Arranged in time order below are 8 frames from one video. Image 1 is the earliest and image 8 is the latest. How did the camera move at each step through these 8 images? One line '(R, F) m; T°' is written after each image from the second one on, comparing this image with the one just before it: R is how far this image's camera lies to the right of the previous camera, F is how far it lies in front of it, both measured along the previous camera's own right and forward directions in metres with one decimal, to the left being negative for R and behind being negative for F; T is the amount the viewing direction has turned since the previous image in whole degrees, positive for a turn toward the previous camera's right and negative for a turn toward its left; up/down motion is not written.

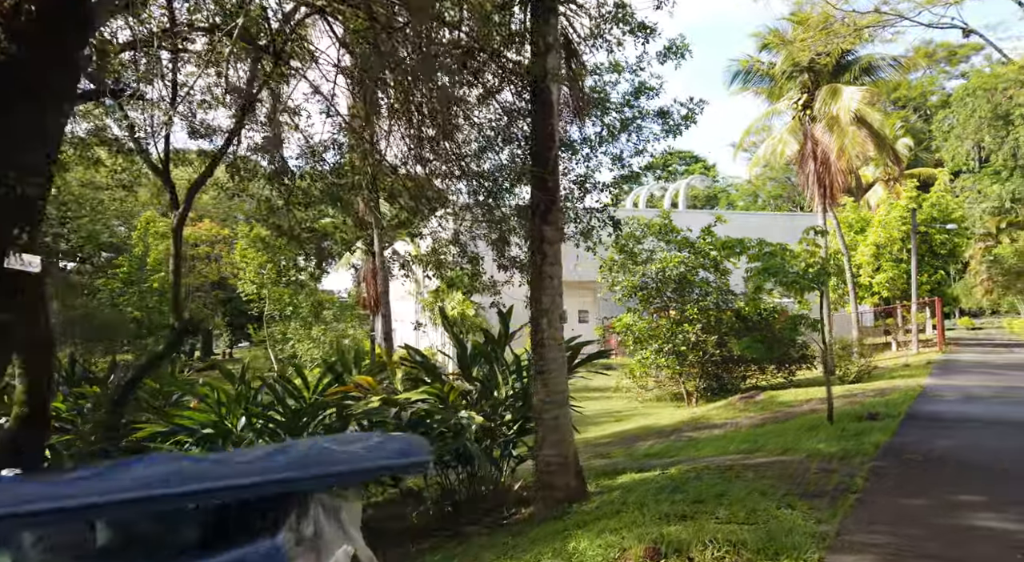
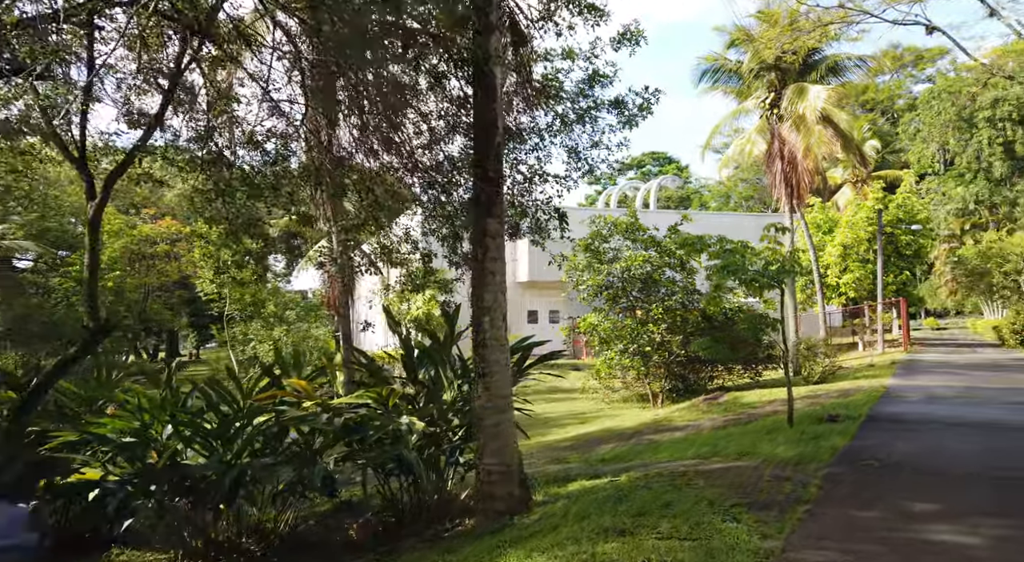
(+0.2, +0.3) m; +2°
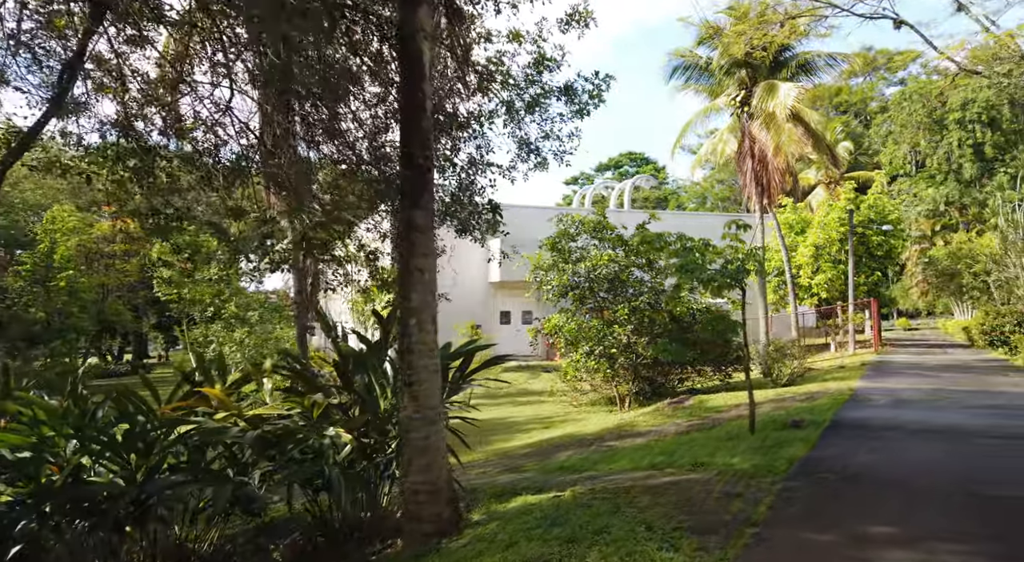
(+0.3, +0.5) m; +2°
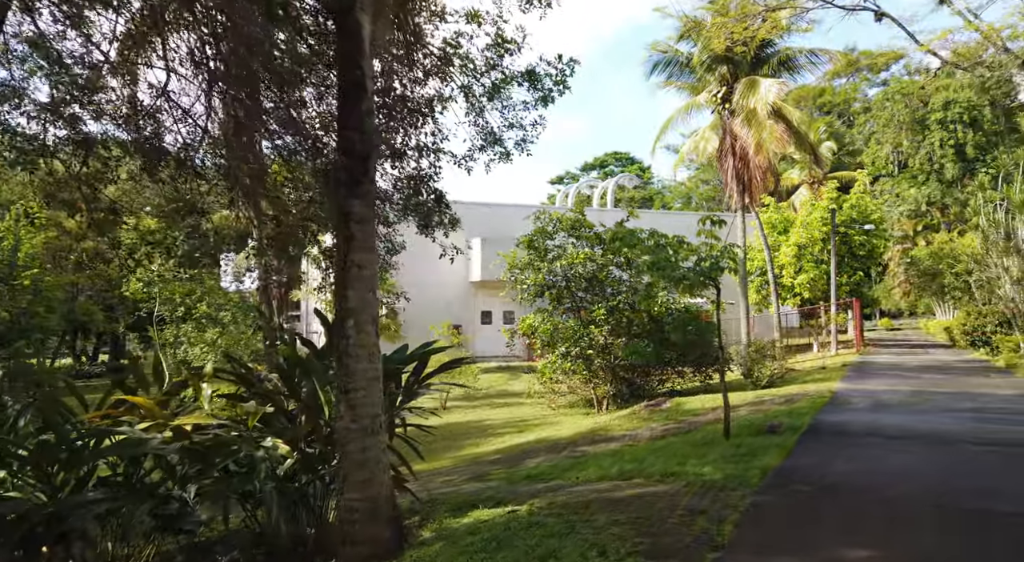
(+0.2, +0.4) m; +1°
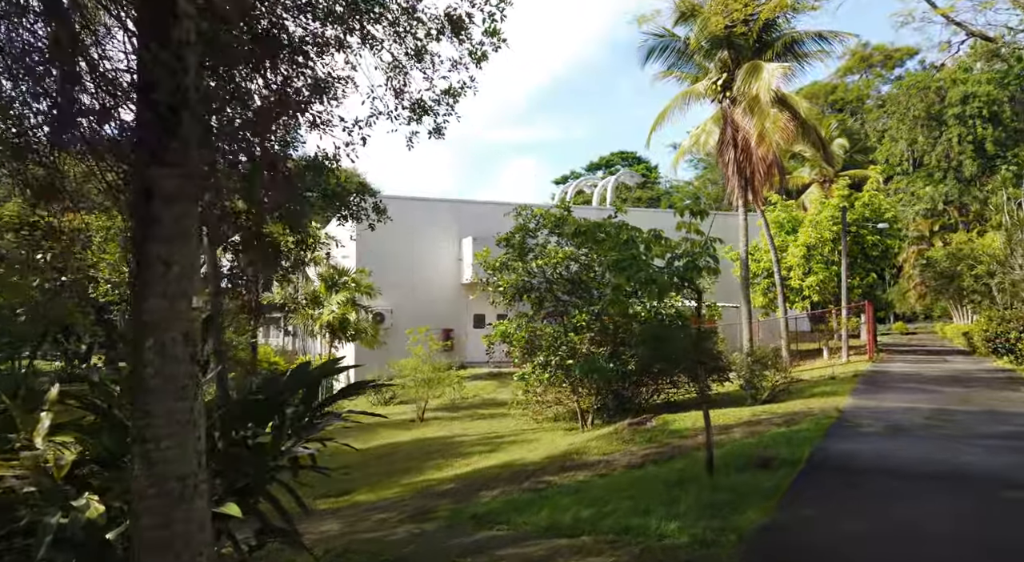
(+0.6, +1.3) m; -1°
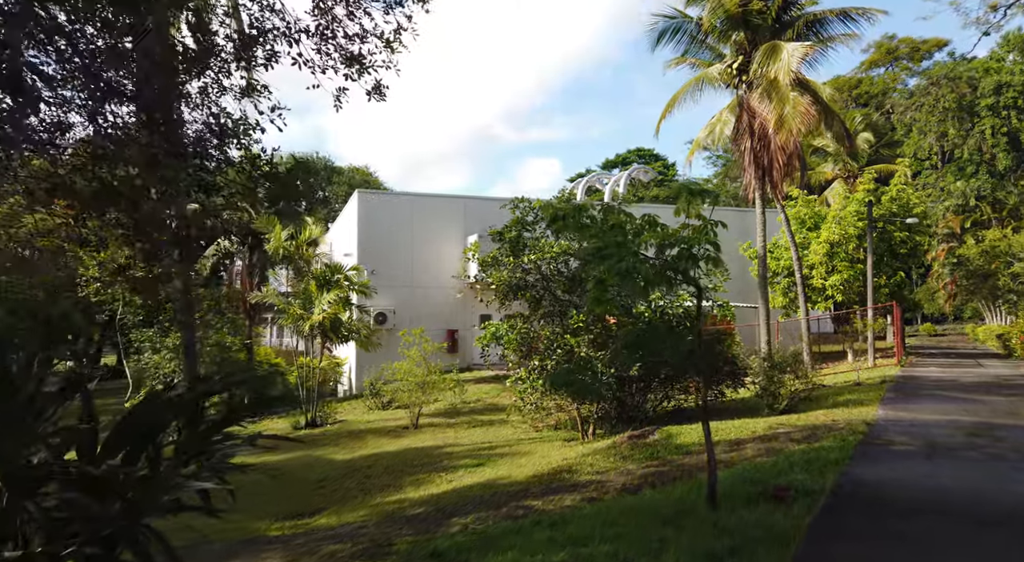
(+0.4, +1.1) m; -2°
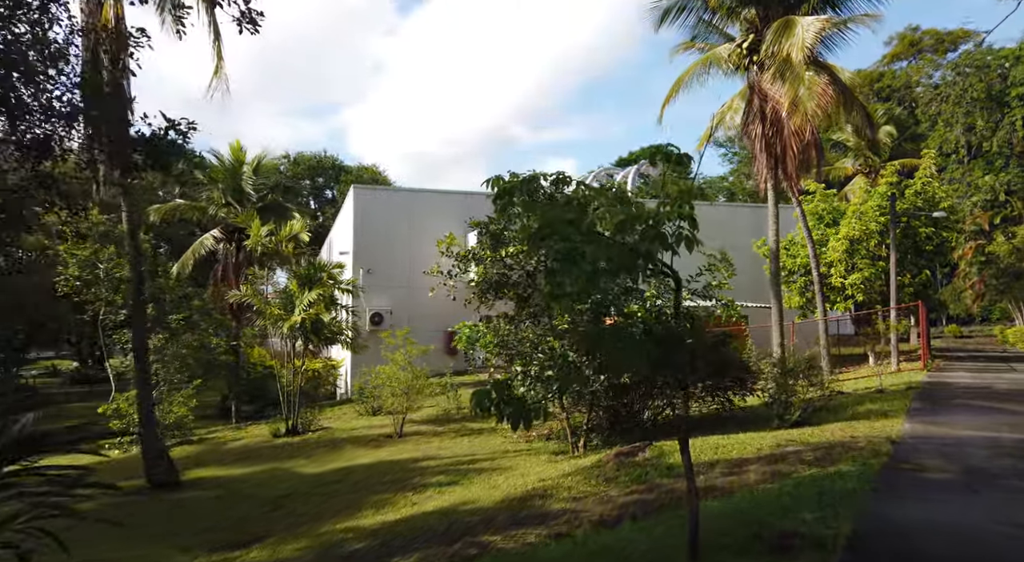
(+0.5, +1.1) m; -1°
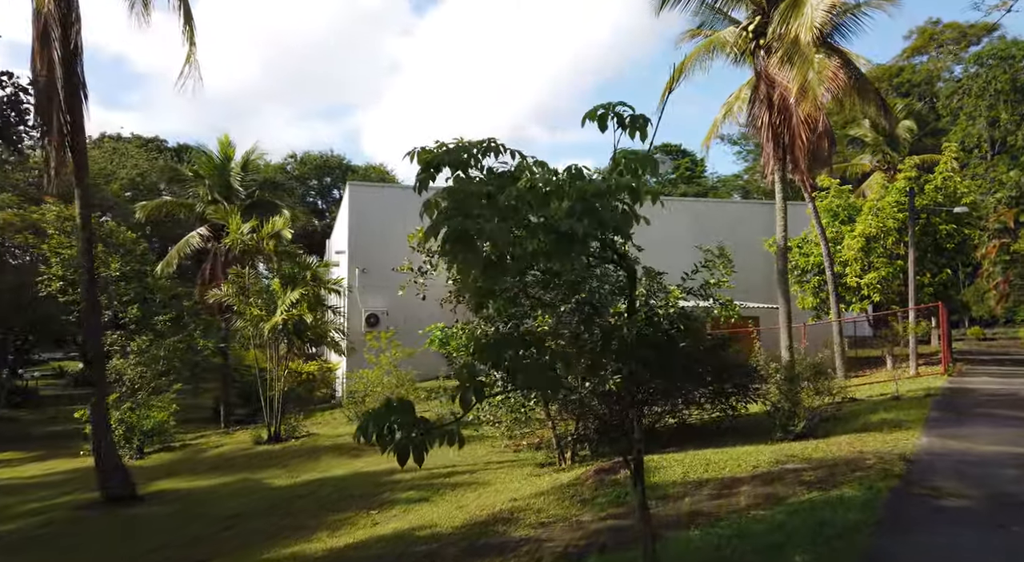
(+0.5, +0.8) m; -1°
